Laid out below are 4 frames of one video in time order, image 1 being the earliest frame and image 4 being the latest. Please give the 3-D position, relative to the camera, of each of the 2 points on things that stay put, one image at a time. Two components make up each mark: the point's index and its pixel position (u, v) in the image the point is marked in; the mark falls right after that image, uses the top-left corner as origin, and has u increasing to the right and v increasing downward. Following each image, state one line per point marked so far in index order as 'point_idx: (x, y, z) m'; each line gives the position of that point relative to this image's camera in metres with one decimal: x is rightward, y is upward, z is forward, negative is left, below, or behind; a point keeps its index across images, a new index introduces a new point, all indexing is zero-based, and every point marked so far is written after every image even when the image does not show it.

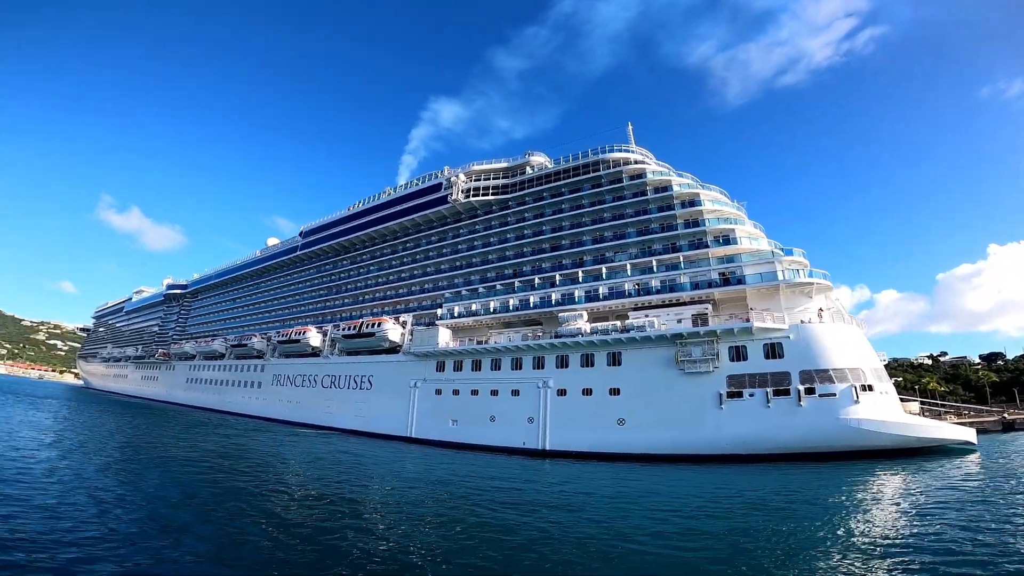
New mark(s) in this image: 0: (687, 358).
0: (+7.2, -2.9, +19.1) m
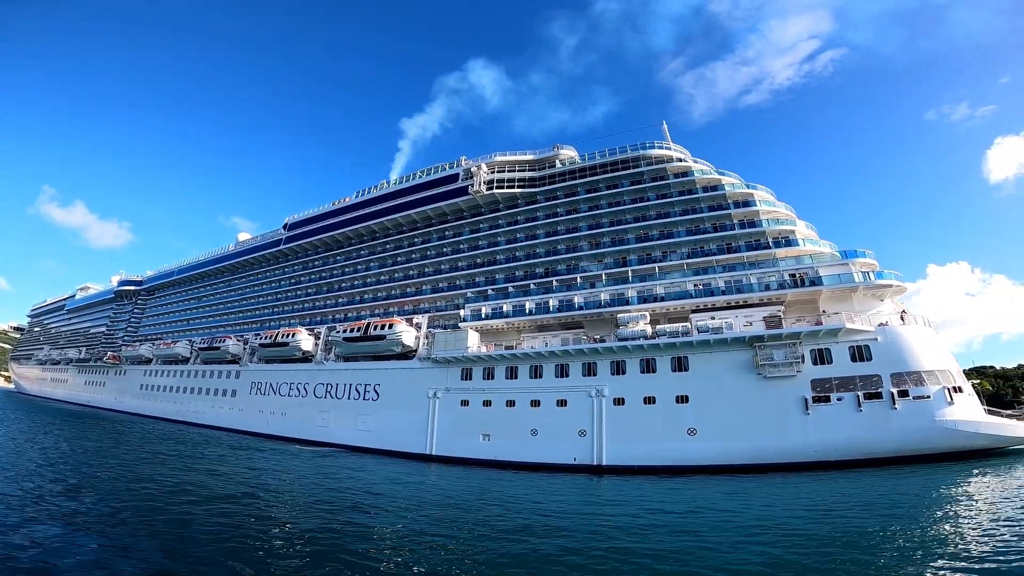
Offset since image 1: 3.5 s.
0: (+9.8, -2.8, +17.9) m
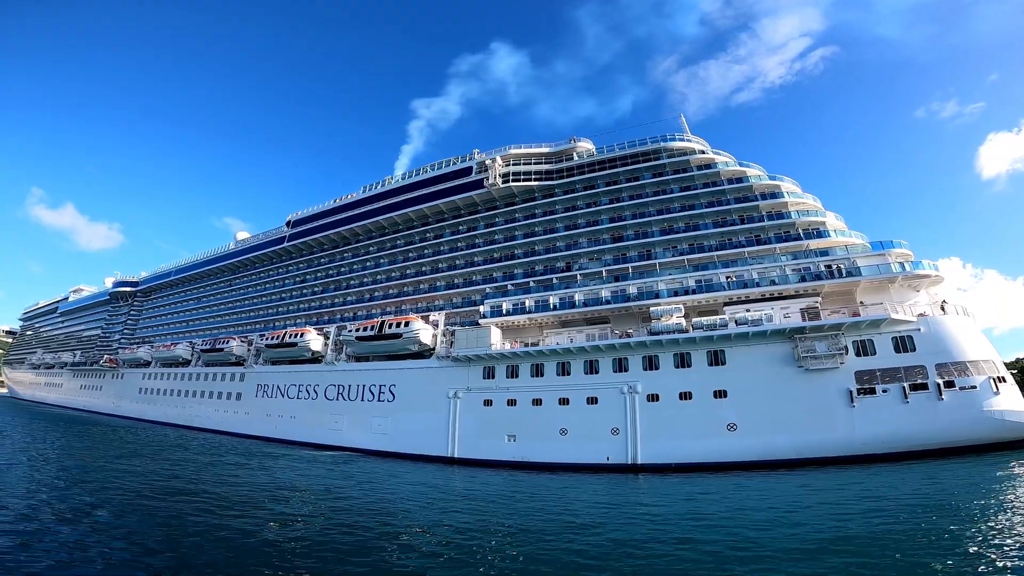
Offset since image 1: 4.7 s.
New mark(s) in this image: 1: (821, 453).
0: (+11.1, -2.5, +17.6) m
1: (+11.2, -6.0, +17.0) m
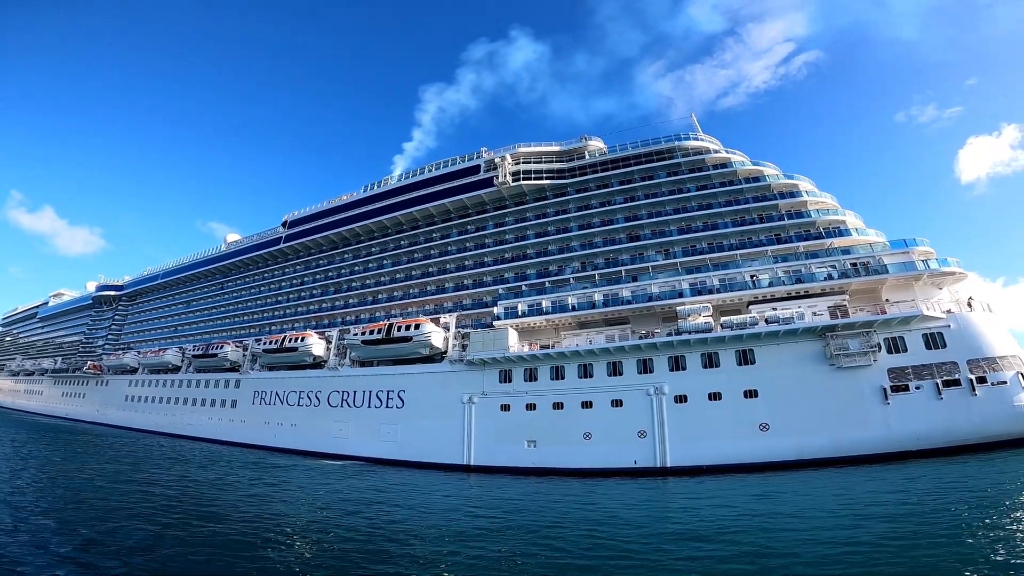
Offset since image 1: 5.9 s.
0: (+12.2, -2.4, +17.4) m
1: (+12.3, -5.9, +16.8) m
